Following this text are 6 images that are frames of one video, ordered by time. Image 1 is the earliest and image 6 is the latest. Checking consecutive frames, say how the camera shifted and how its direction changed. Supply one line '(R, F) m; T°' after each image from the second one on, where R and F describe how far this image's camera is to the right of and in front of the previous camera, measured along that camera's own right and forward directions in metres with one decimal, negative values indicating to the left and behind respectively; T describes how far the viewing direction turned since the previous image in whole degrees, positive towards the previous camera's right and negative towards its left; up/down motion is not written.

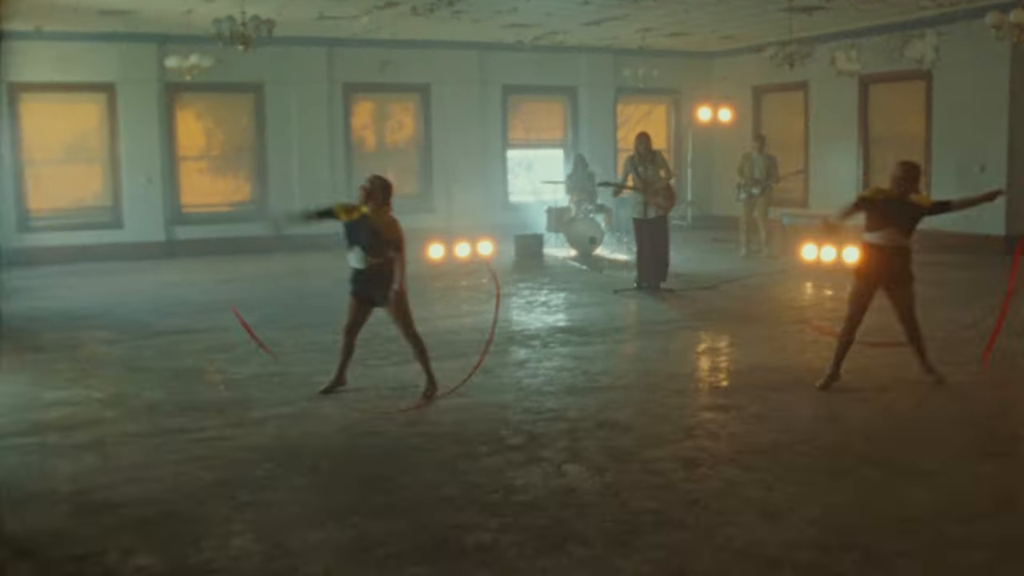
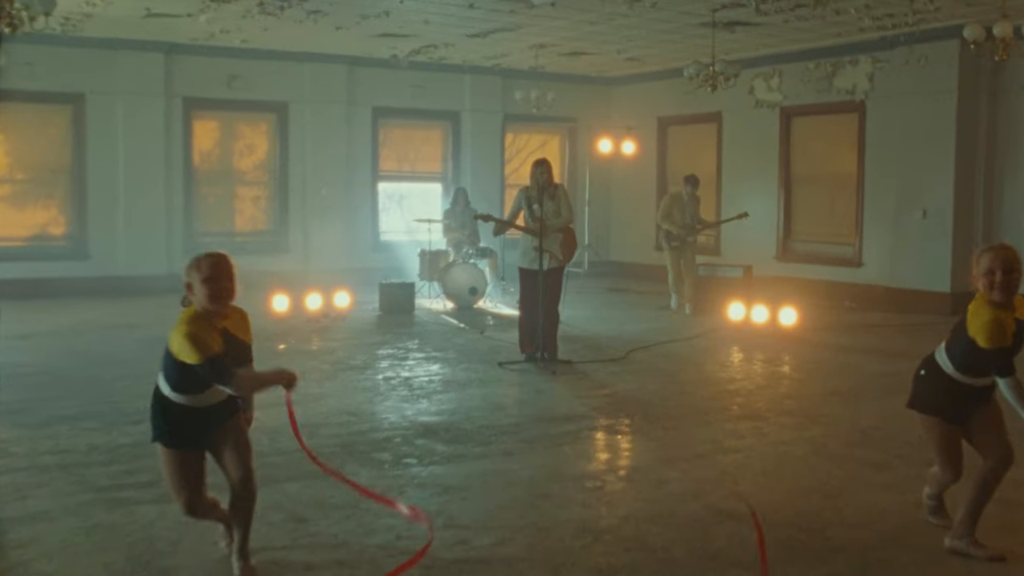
(+0.1, +2.1) m; +5°
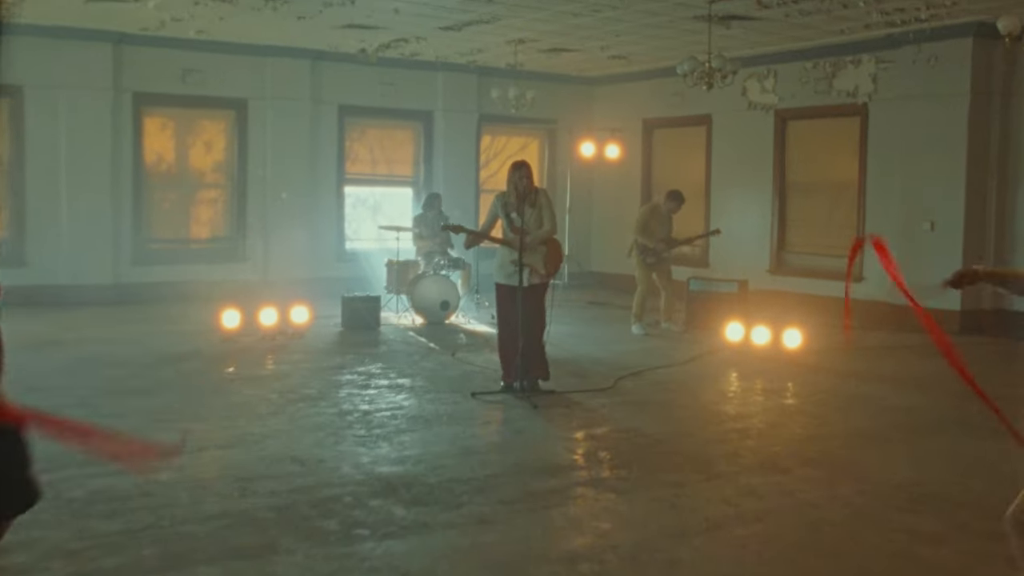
(0.0, +0.9) m; +1°
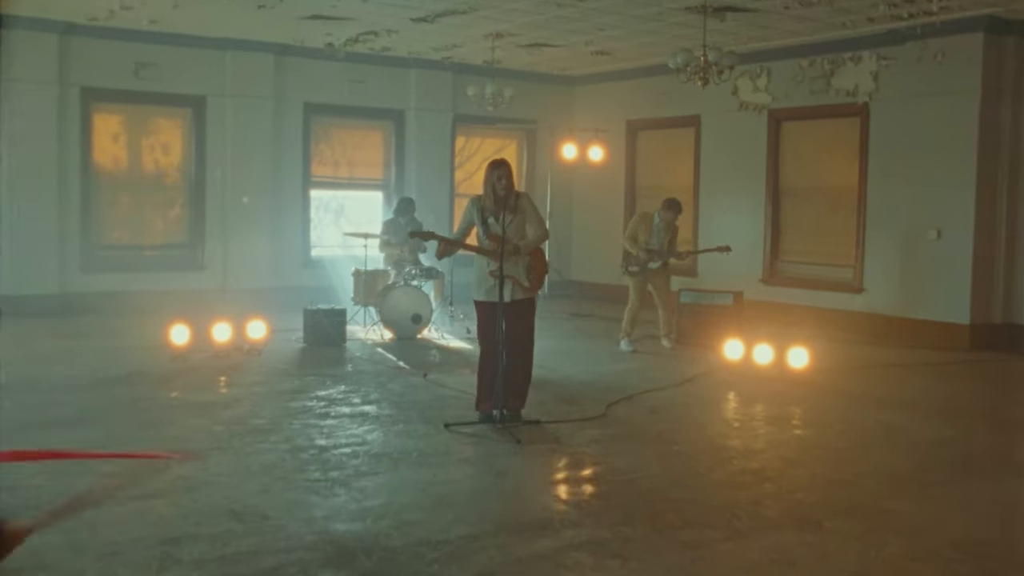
(0.0, +0.7) m; +1°
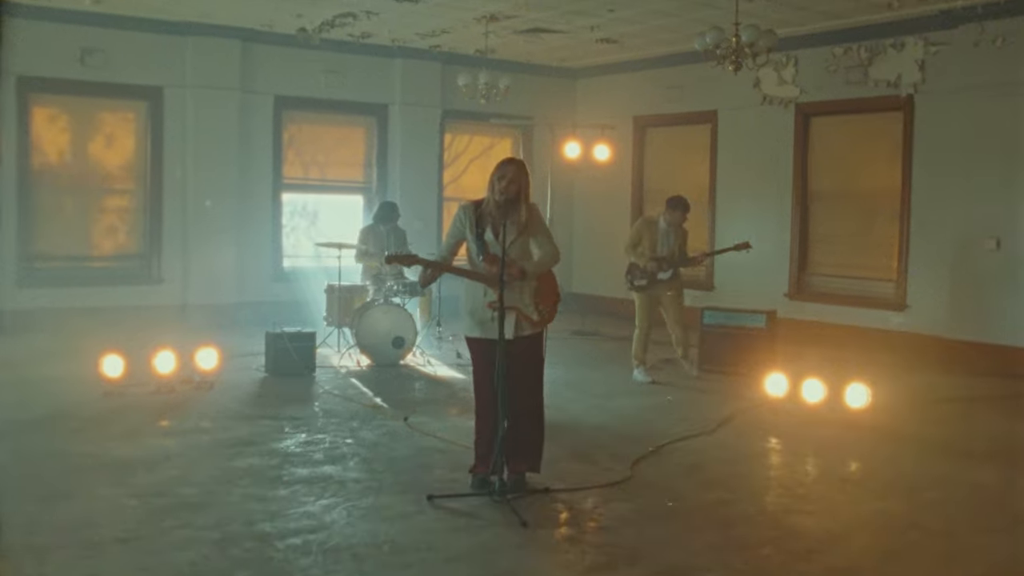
(0.0, +1.2) m; 0°
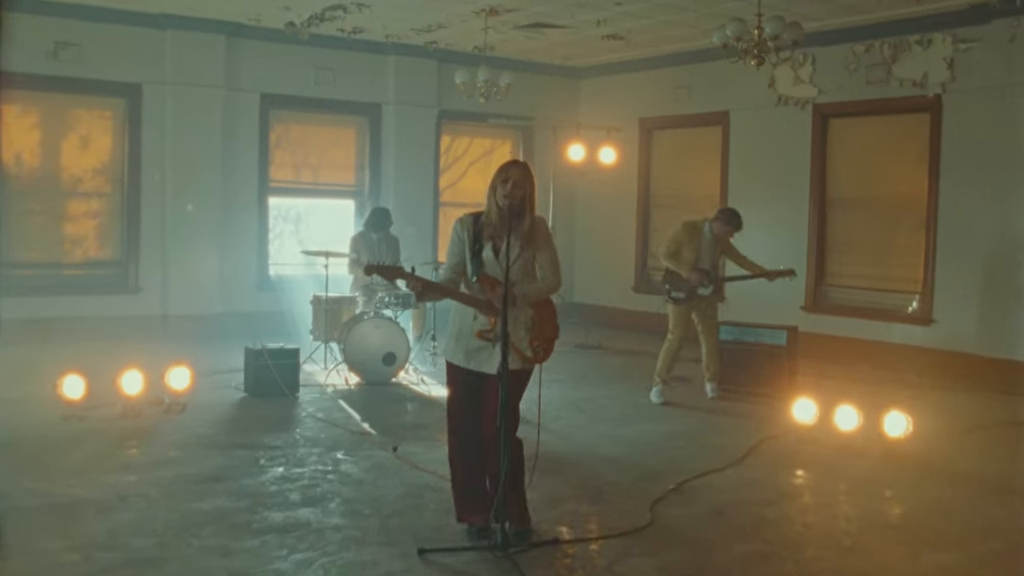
(0.0, +0.6) m; 0°
